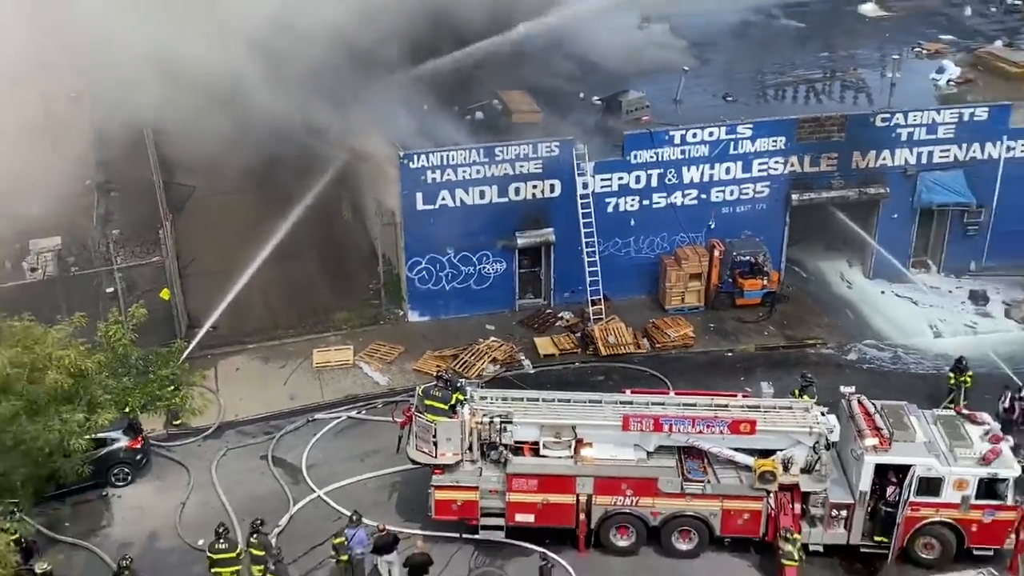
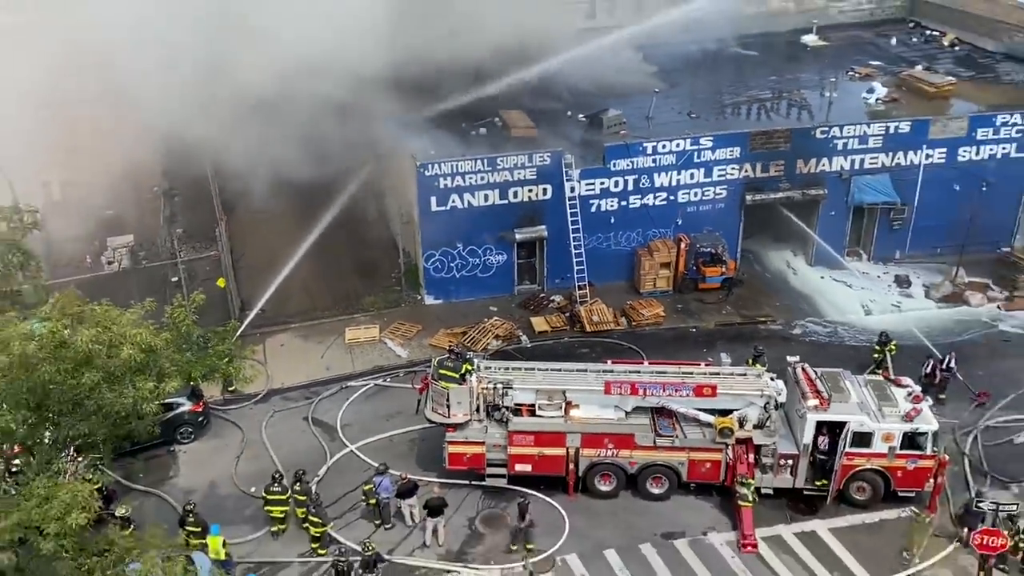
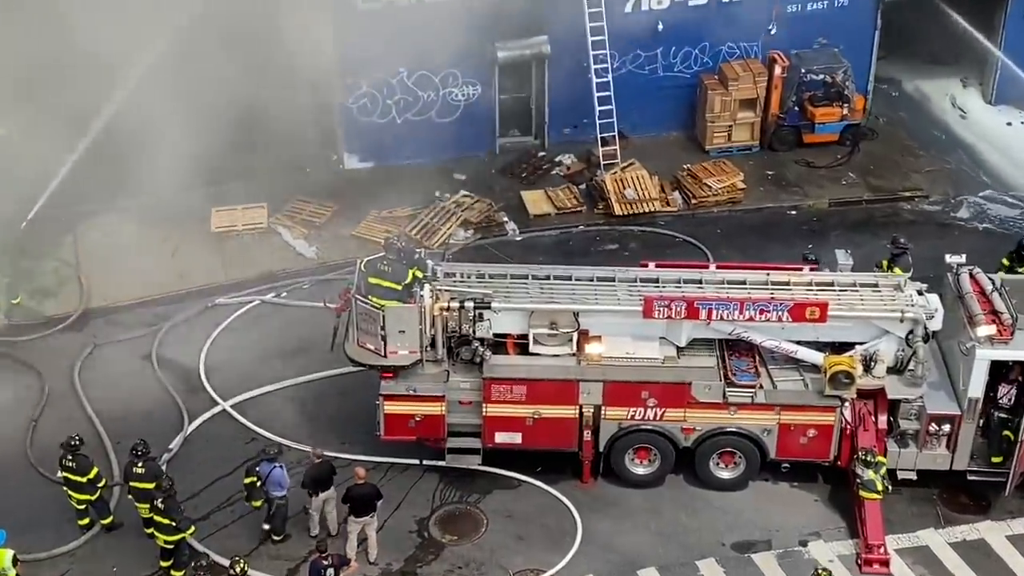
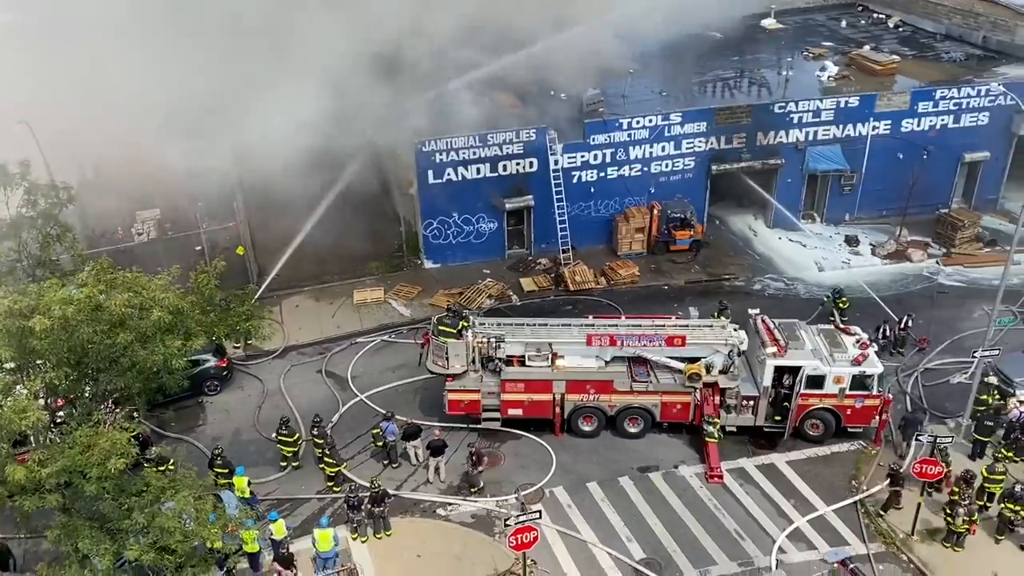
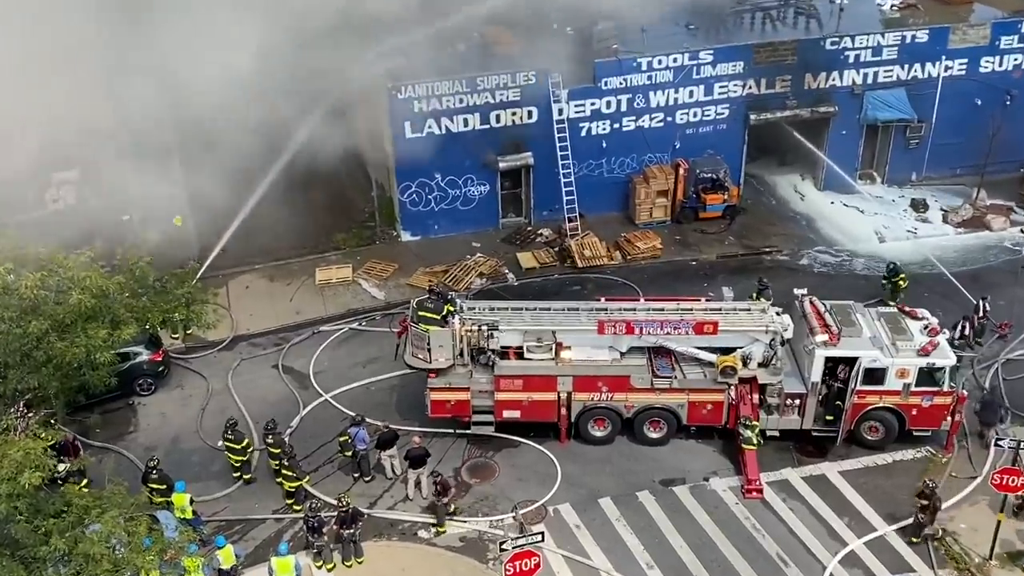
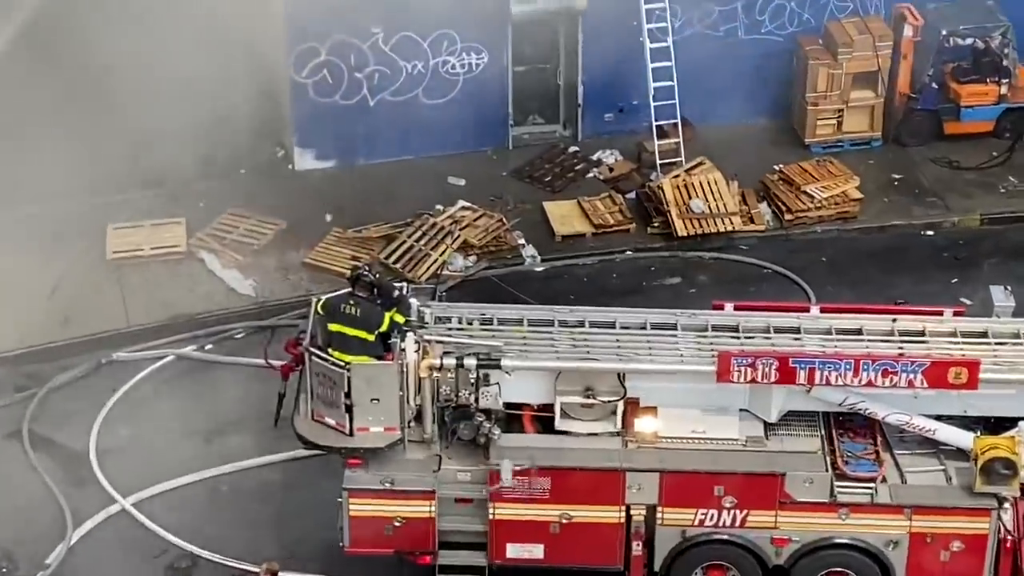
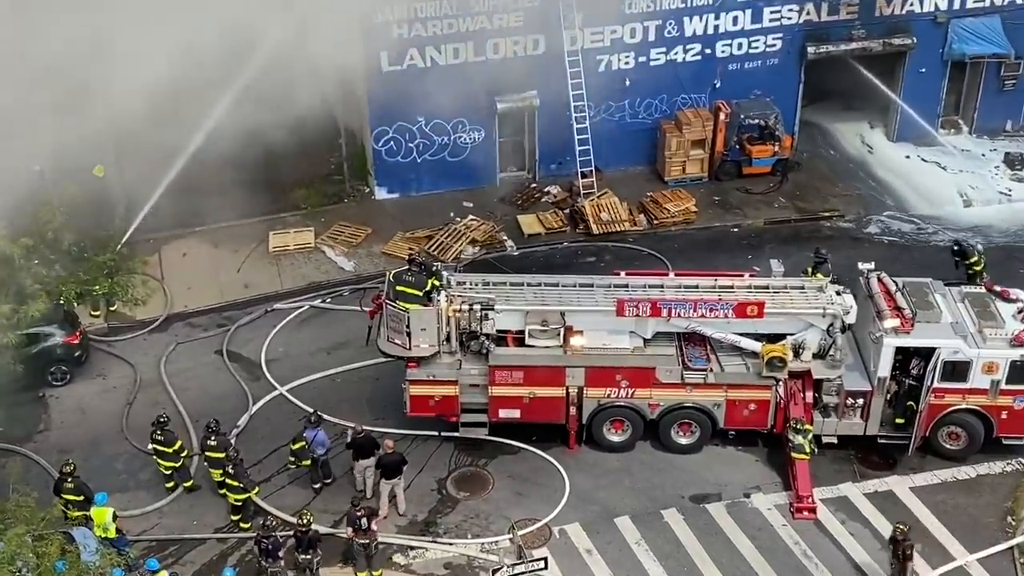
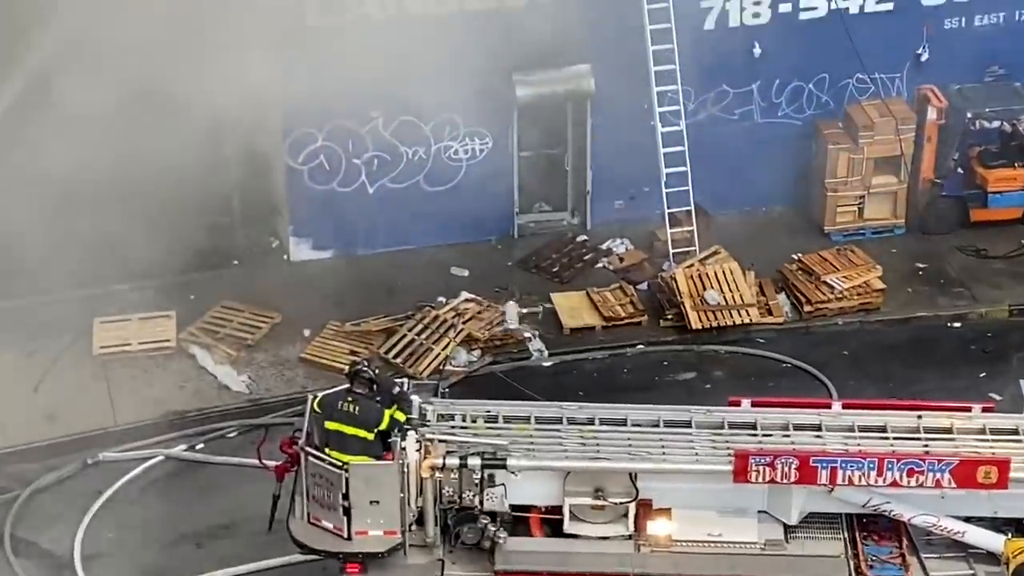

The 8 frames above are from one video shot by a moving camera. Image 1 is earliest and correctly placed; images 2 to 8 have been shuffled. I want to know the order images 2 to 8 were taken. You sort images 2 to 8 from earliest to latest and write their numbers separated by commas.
2, 4, 5, 7, 3, 6, 8
